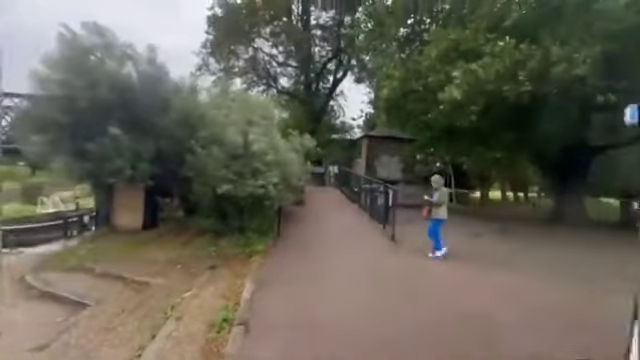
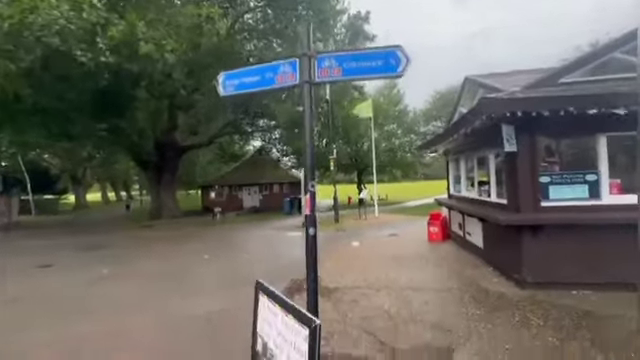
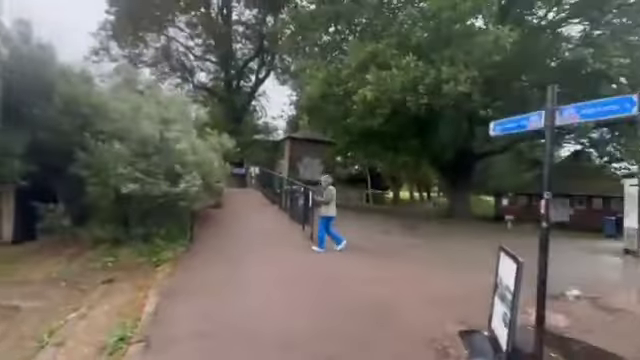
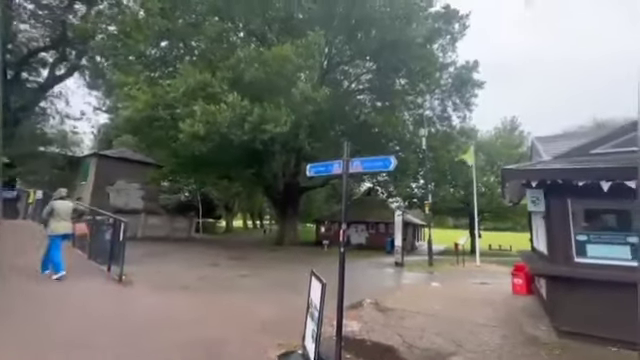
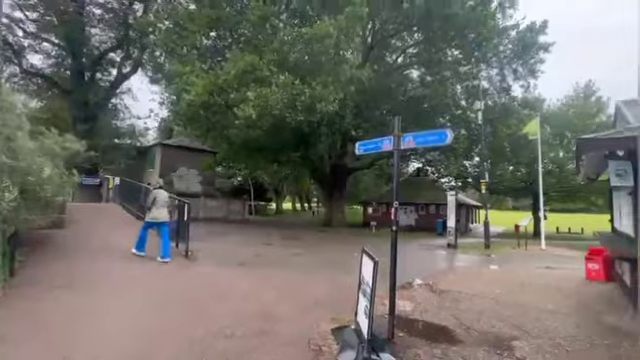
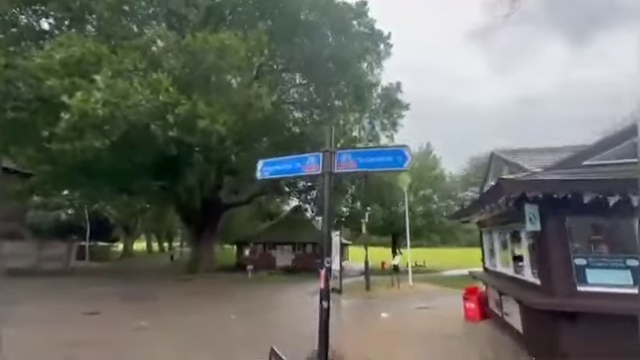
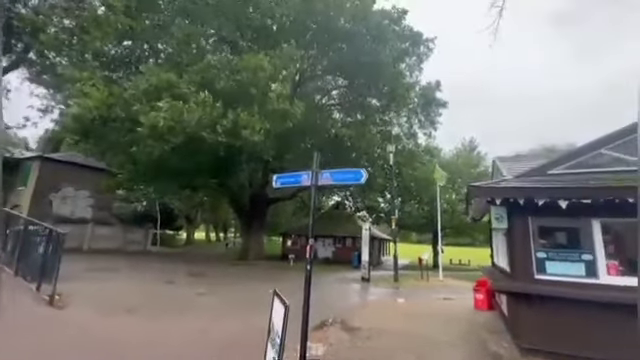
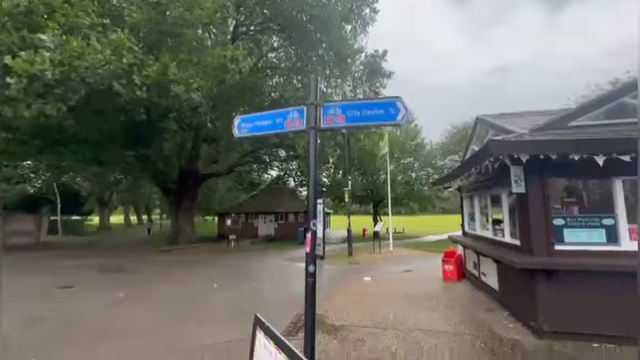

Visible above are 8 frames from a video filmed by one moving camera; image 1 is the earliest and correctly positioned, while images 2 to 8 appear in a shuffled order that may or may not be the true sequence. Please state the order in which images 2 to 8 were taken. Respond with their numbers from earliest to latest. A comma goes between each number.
3, 5, 4, 7, 6, 8, 2
